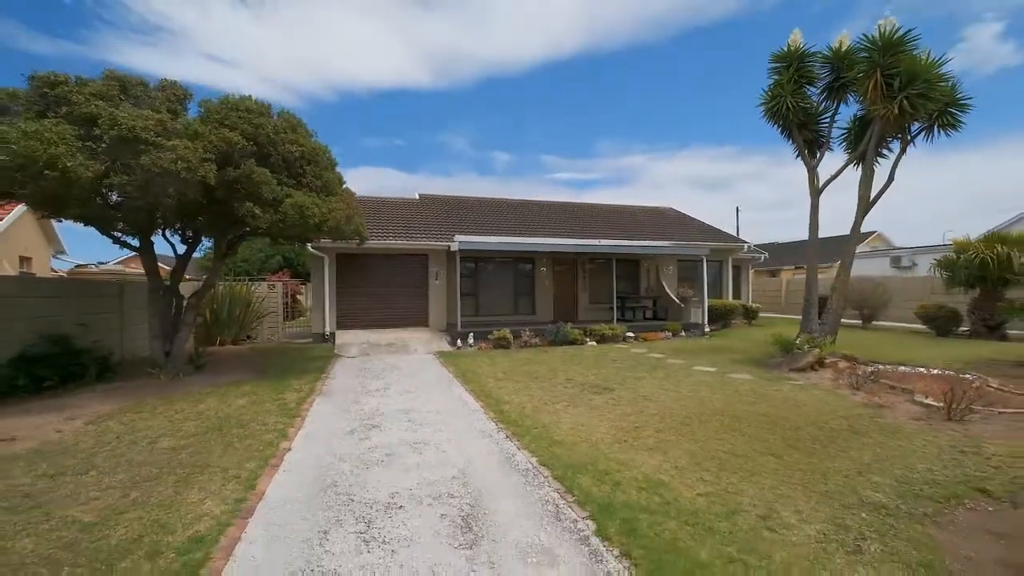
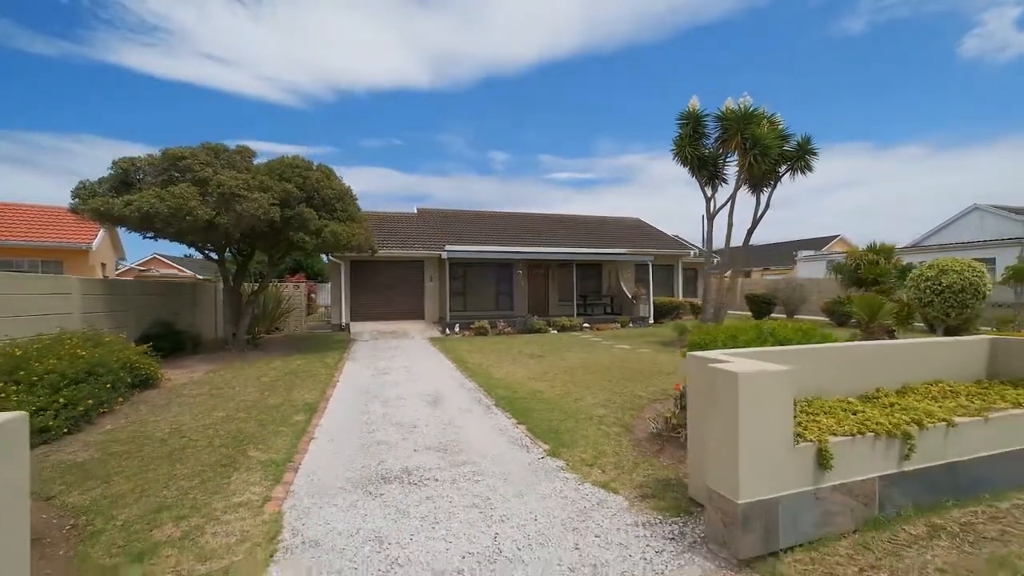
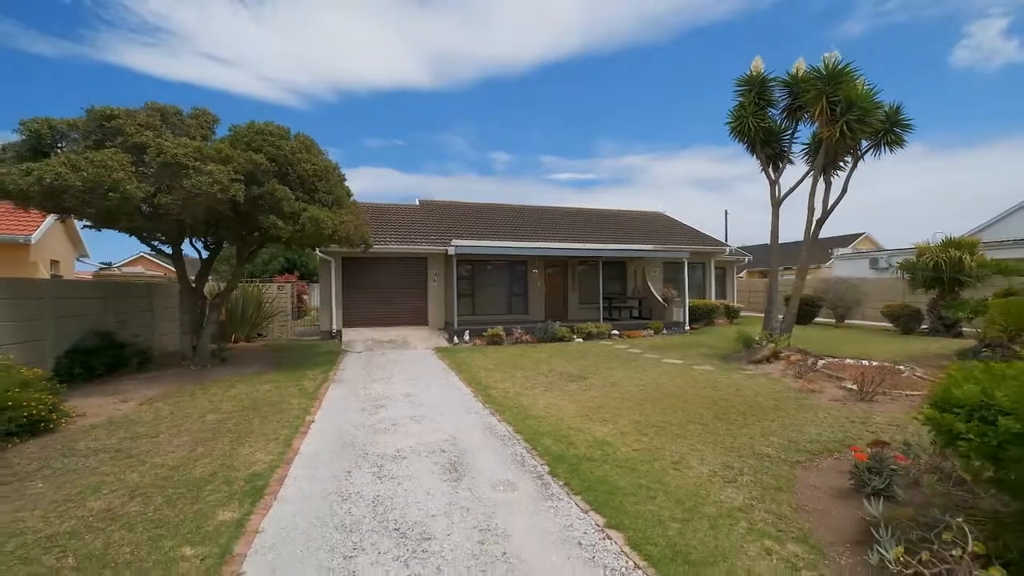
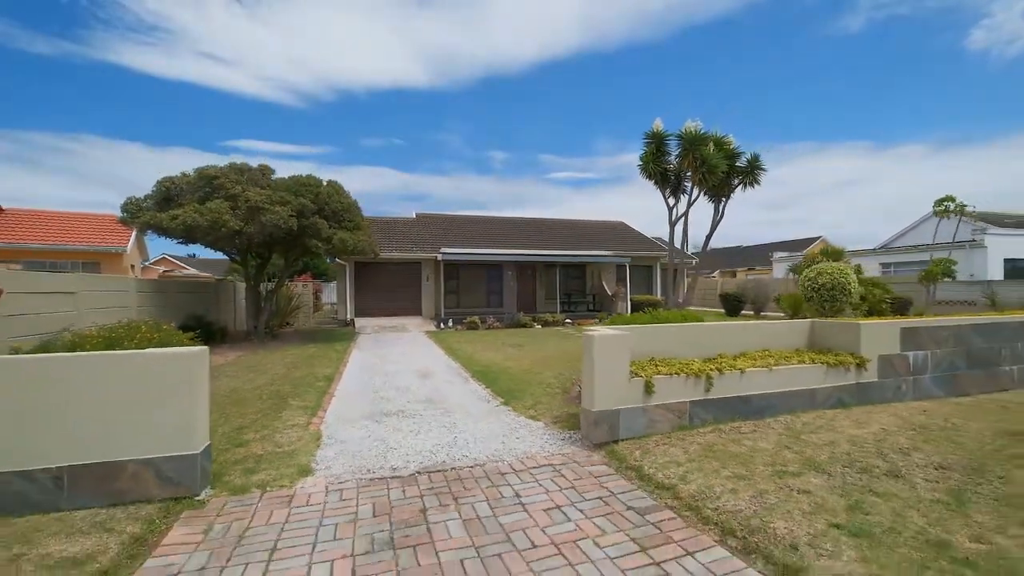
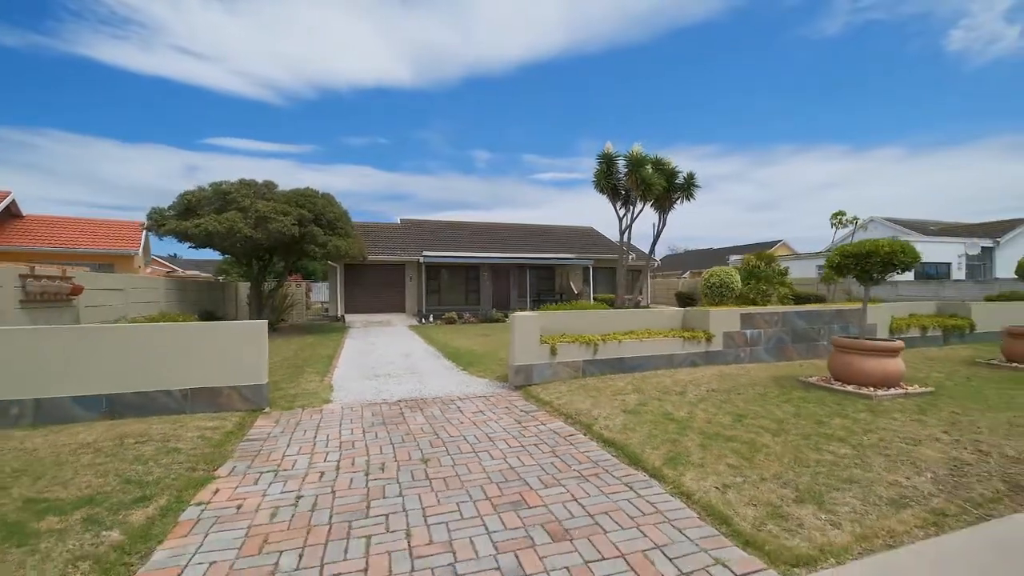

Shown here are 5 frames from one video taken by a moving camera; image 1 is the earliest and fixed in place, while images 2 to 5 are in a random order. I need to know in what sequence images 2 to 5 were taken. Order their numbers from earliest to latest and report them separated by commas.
3, 2, 4, 5
